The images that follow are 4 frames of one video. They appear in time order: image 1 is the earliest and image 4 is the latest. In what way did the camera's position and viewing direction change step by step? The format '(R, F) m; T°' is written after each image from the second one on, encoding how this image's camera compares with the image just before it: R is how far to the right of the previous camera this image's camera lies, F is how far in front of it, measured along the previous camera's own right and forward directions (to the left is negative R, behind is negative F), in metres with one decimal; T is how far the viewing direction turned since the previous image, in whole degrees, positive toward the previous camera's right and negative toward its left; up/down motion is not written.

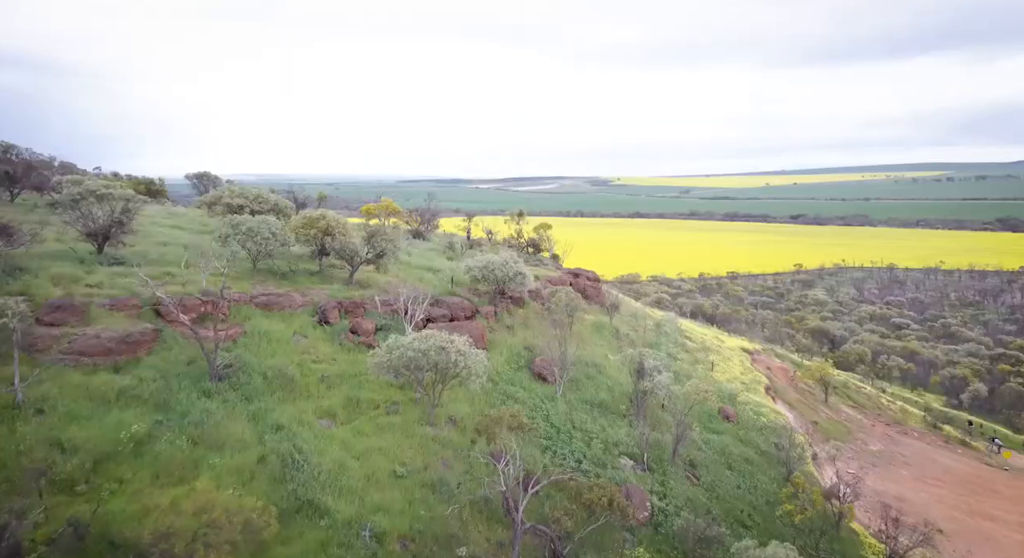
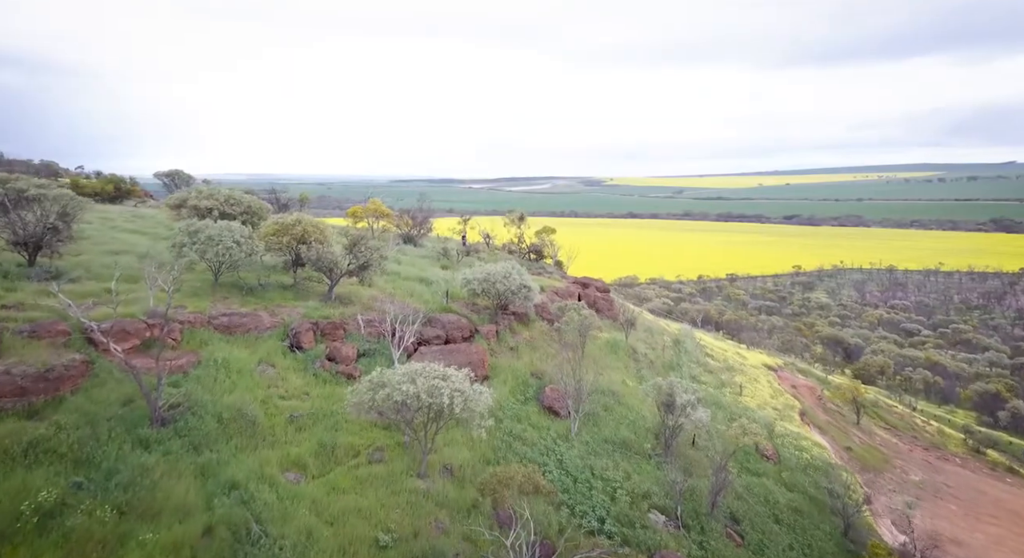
(-0.5, +4.3) m; +1°
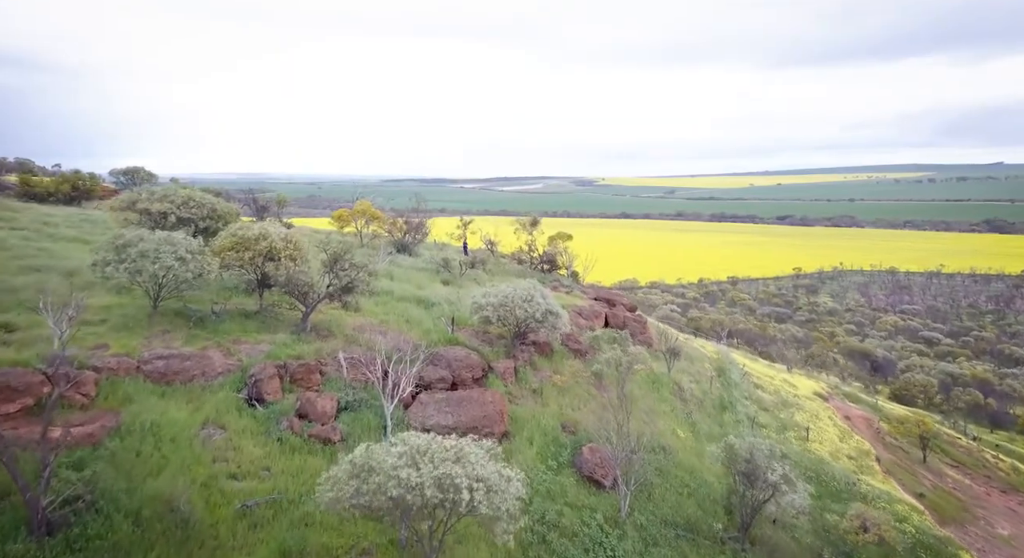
(-1.2, +5.9) m; +1°
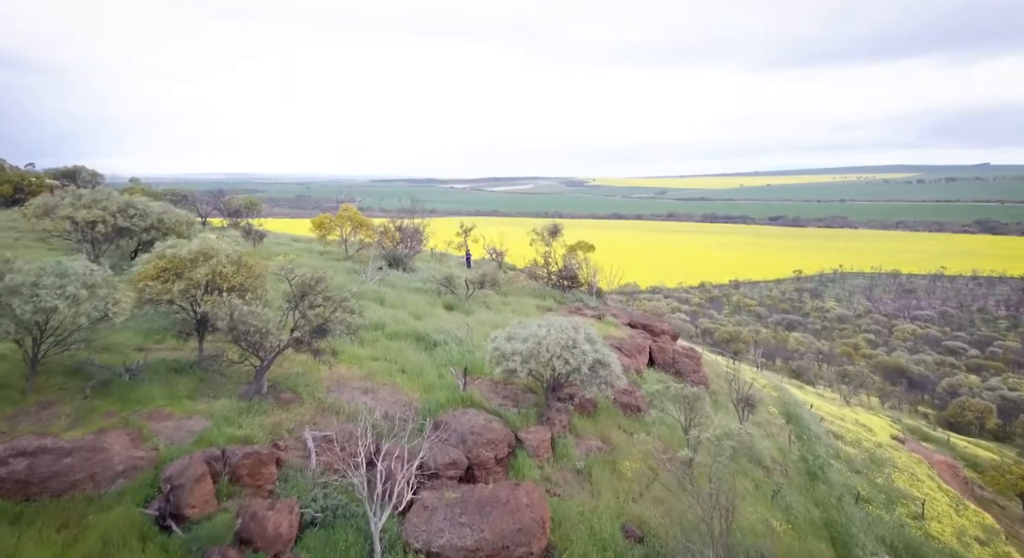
(-1.2, +6.3) m; +1°
